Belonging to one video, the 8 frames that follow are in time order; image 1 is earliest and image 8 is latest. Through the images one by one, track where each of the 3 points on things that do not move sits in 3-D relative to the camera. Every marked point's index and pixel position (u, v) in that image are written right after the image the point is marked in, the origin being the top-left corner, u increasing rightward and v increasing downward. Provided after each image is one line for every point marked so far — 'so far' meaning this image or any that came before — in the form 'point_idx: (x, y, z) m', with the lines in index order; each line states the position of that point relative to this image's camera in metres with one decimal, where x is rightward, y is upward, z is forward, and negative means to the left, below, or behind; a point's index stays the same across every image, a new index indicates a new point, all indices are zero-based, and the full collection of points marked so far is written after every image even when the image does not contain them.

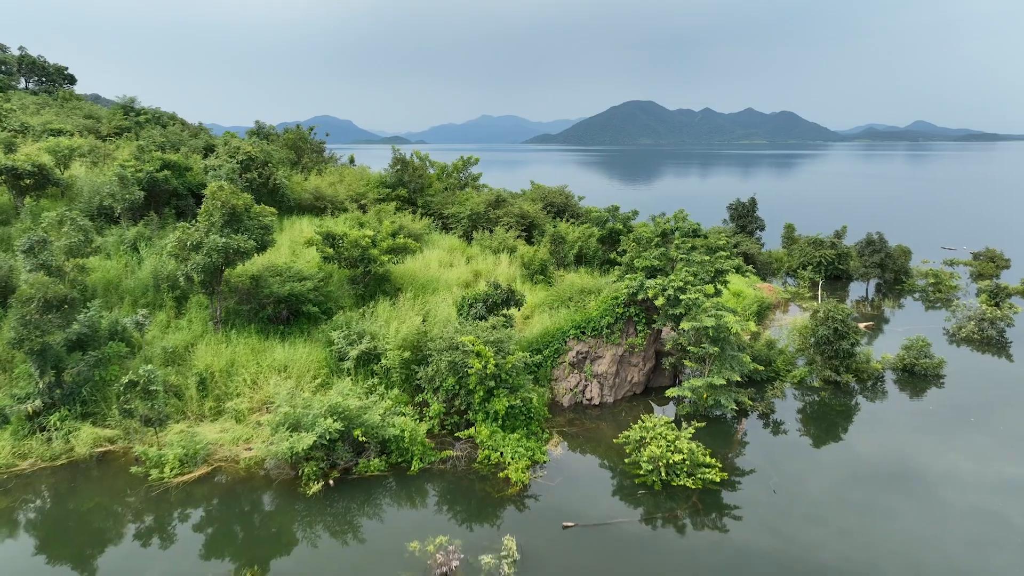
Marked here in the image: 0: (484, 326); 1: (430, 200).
0: (-0.3, -0.5, +8.4) m
1: (-1.6, +1.8, +14.1) m
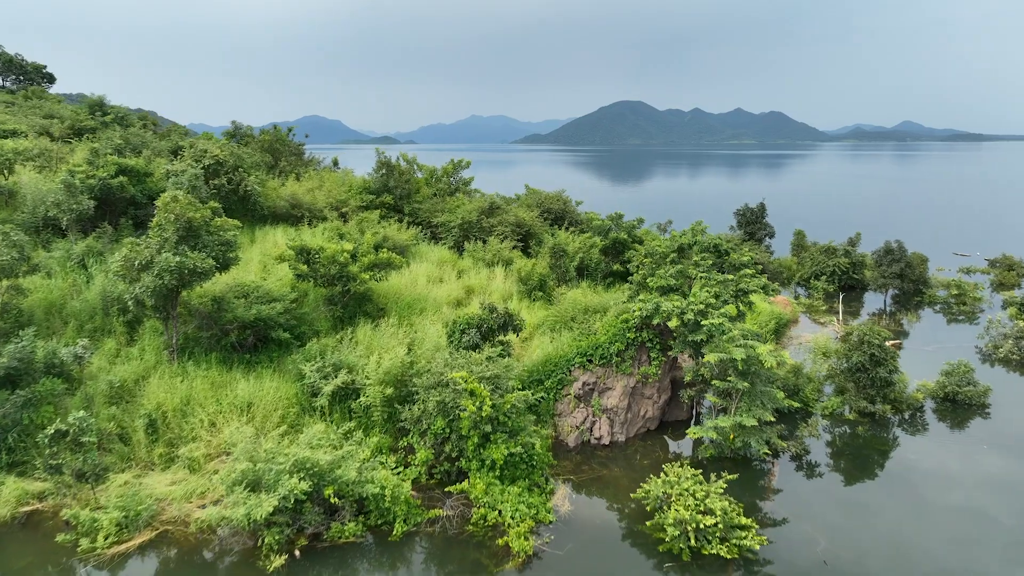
0: (-0.3, -0.7, +7.3) m
1: (-1.7, +1.5, +13.0) m
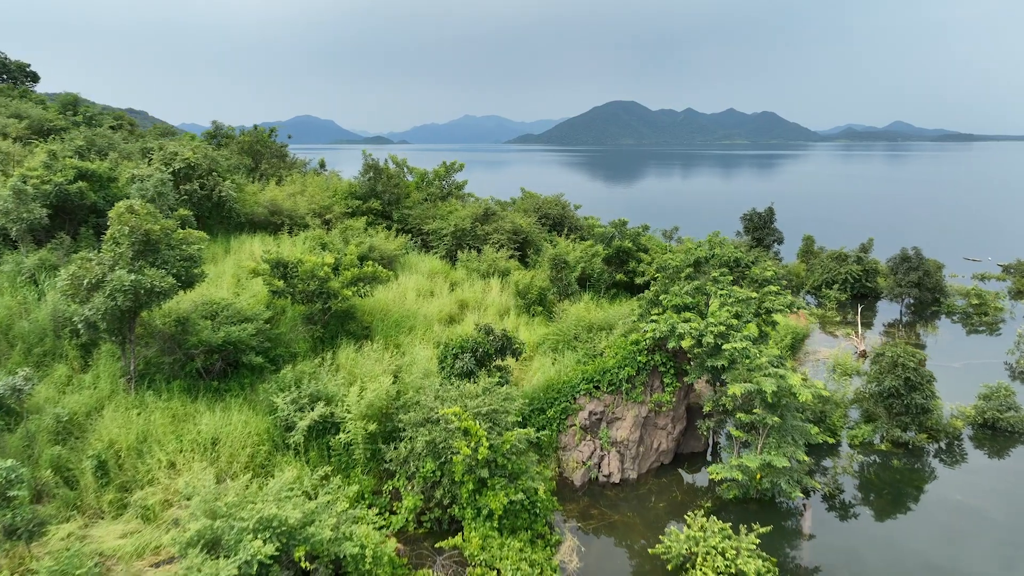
0: (-0.4, -0.9, +6.5) m
1: (-1.8, +1.3, +12.2) m
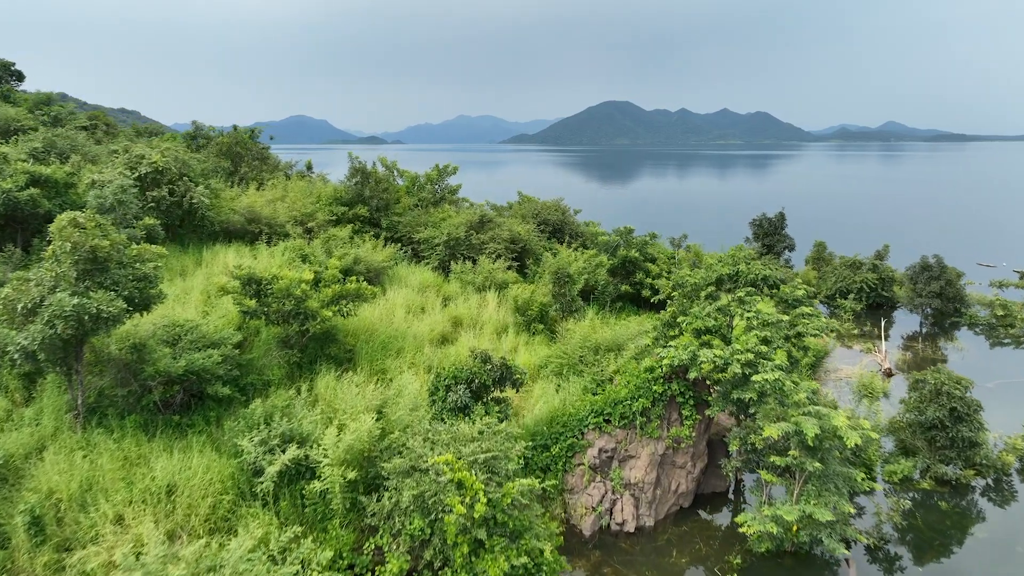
0: (-0.3, -1.1, +5.6) m
1: (-1.8, +1.1, +11.3) m
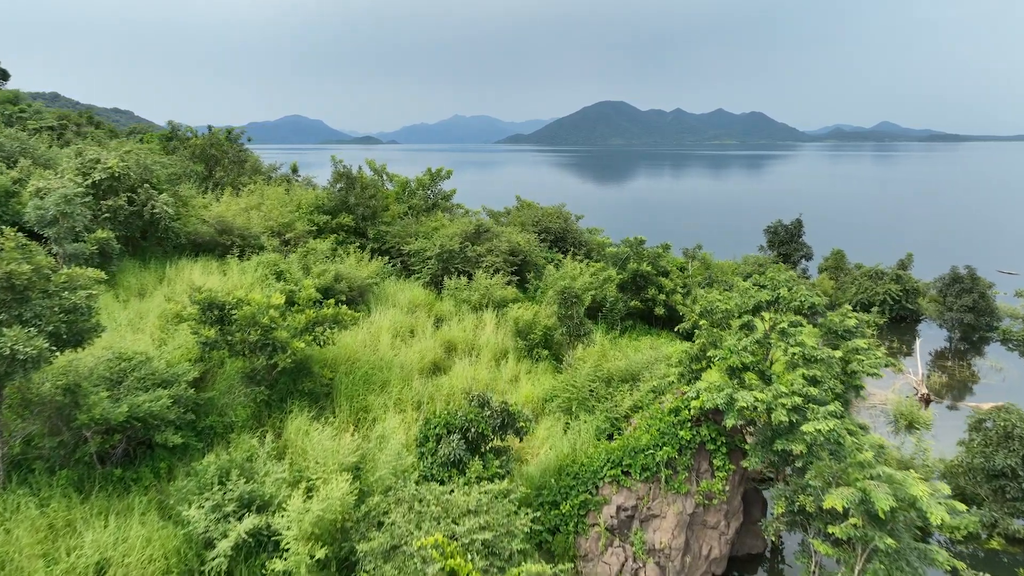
0: (-0.3, -1.4, +4.6) m
1: (-1.9, +0.9, +10.4) m
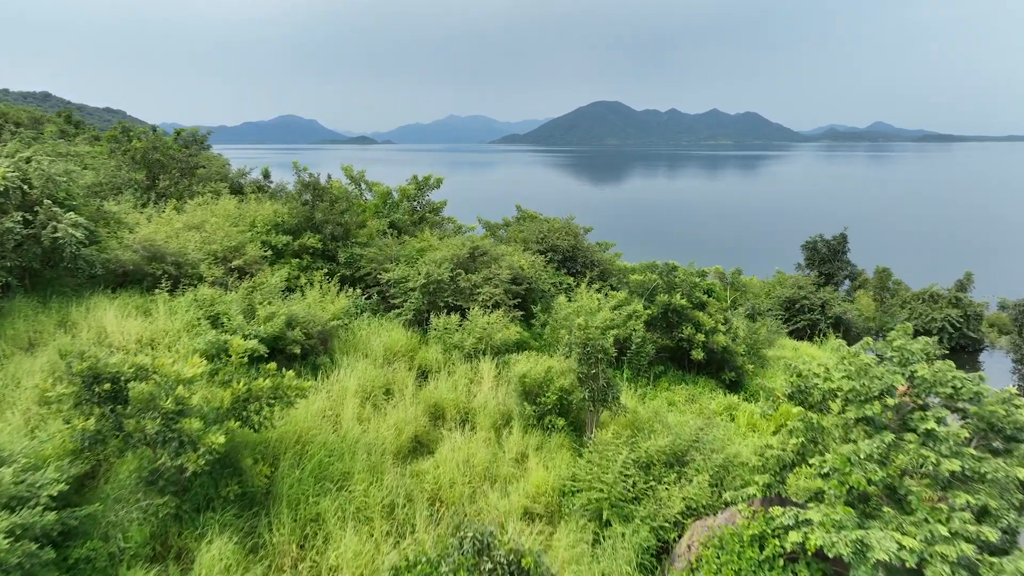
0: (-0.3, -1.8, +2.8) m
1: (-1.8, +0.4, +8.5) m
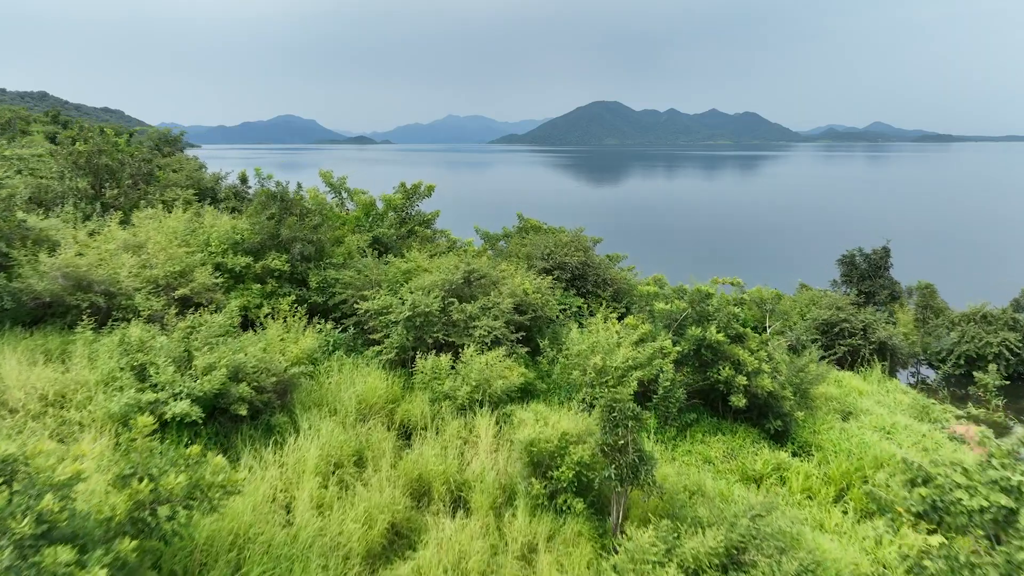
0: (-0.2, -2.1, +1.5) m
1: (-1.8, +0.1, +7.2) m
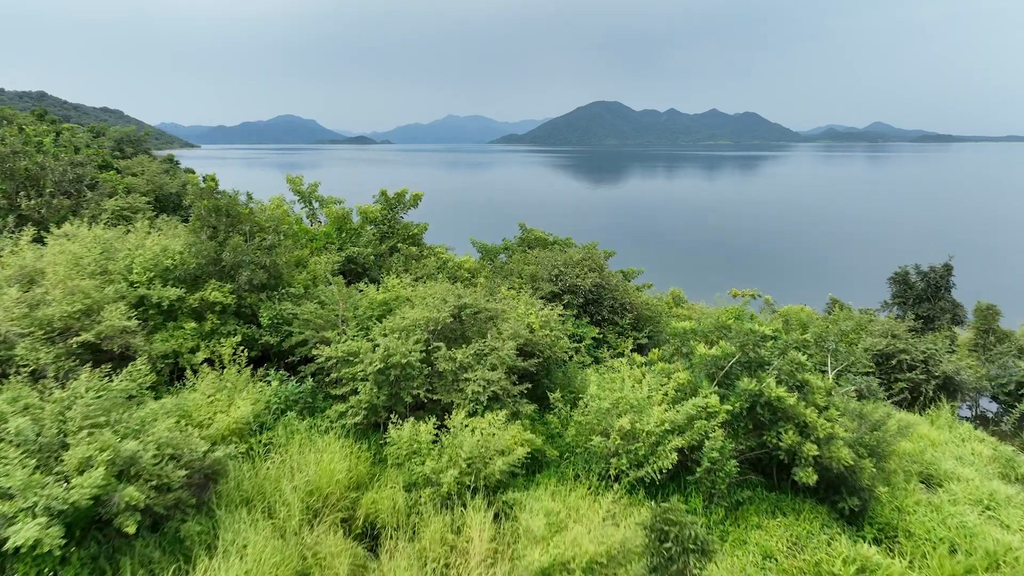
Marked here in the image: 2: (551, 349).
0: (-0.2, -2.4, 0.0) m
1: (-1.8, -0.2, +5.7) m
2: (+0.3, -0.5, +5.8) m
